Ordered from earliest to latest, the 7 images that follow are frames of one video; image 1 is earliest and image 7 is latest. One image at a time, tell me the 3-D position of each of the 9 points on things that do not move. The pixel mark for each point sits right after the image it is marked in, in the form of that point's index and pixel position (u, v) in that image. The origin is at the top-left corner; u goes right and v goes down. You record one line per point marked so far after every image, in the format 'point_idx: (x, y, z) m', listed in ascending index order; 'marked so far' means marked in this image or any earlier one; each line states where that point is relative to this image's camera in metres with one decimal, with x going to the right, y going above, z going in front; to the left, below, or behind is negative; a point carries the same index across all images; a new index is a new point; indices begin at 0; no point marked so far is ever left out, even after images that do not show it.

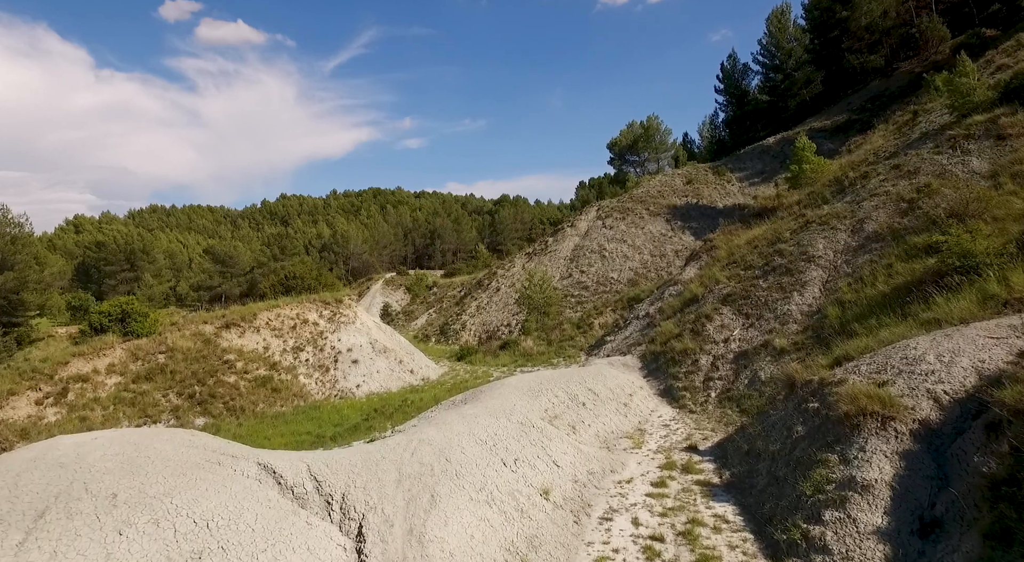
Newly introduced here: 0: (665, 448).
0: (+3.6, -4.0, +13.0) m
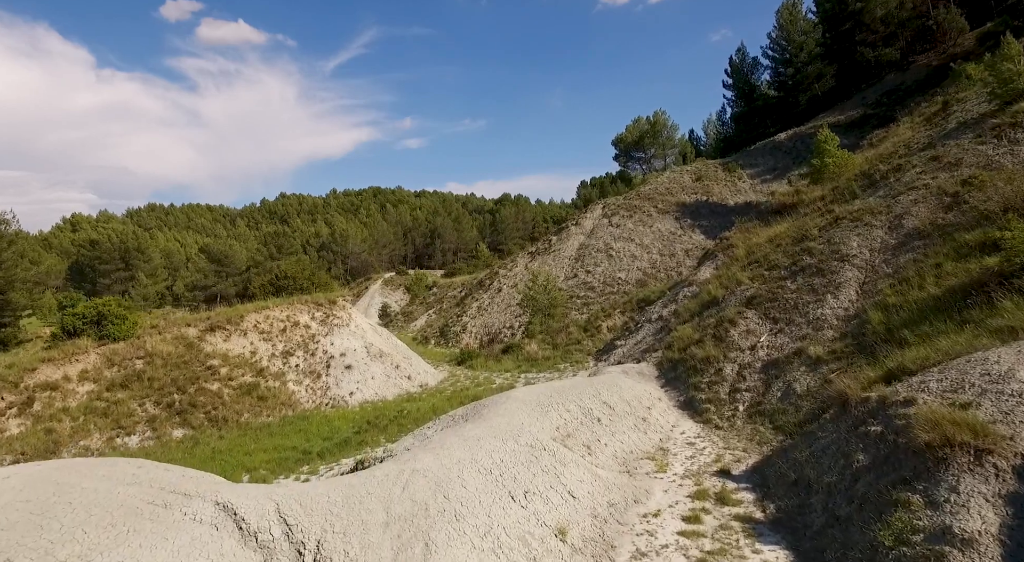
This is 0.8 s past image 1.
0: (+3.8, -4.0, +11.5) m
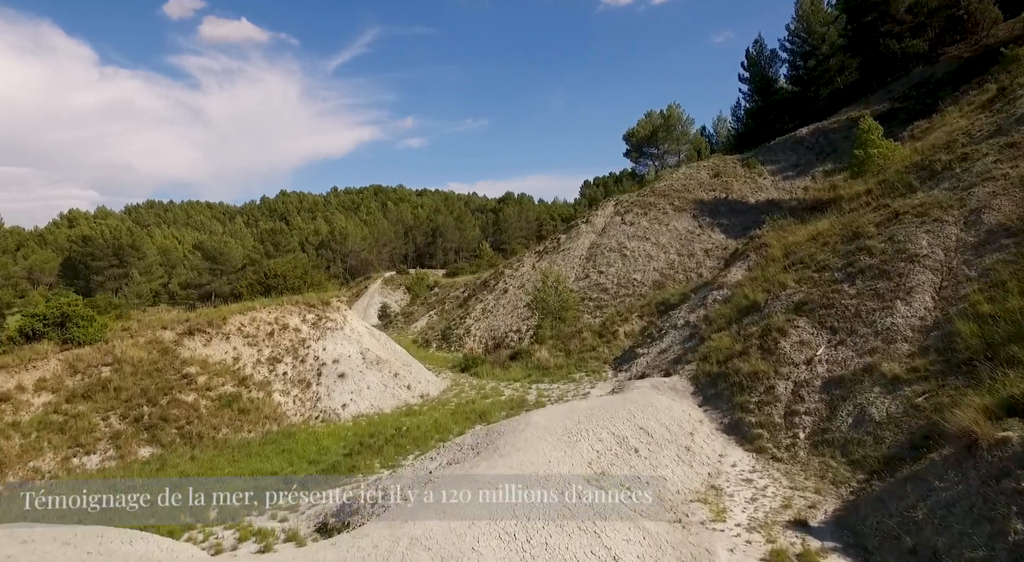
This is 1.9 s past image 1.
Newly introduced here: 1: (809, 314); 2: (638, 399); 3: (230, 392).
0: (+4.2, -4.0, +9.2) m
1: (+8.1, -0.9, +15.0) m
2: (+3.1, -2.9, +13.5) m
3: (-10.0, -3.9, +19.5) m
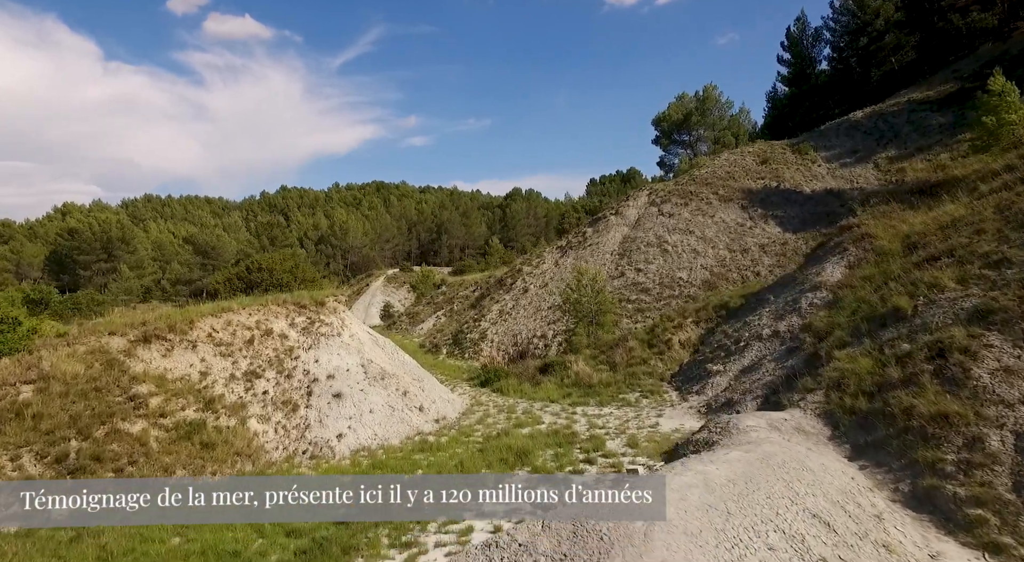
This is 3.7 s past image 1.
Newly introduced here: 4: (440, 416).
0: (+5.4, -4.0, +4.7) m
1: (+9.3, -0.9, +10.5) m
2: (+4.3, -2.9, +9.0) m
3: (-8.8, -3.8, +15.1) m
4: (-2.4, -4.6, +18.8) m
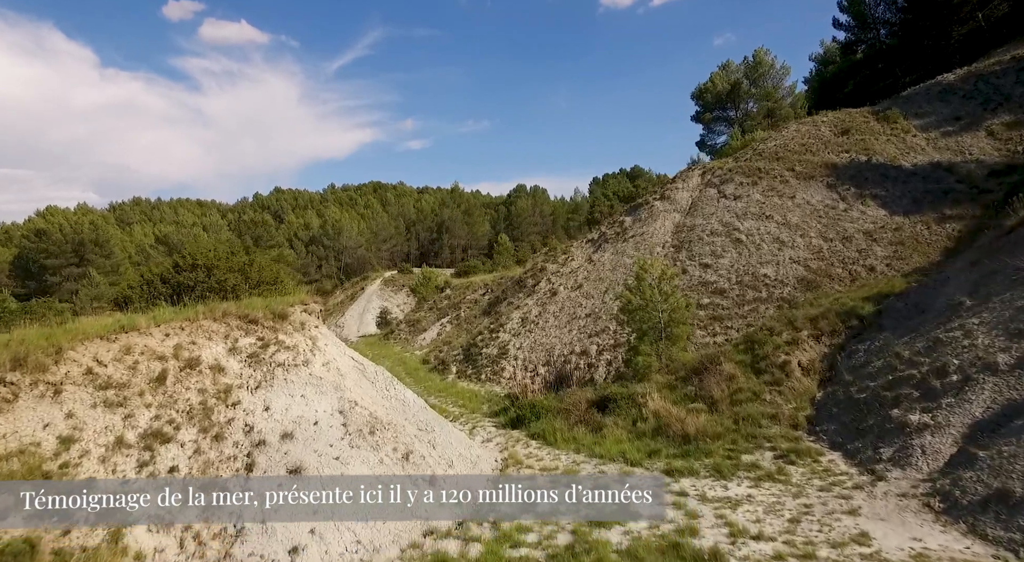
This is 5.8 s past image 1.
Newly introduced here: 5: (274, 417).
0: (+6.8, -3.9, -2.0) m
1: (+10.7, -0.7, +3.8) m
2: (+5.7, -2.7, +2.3) m
3: (-7.4, -3.8, +8.3) m
4: (-1.1, -4.5, +12.0) m
5: (-5.1, -2.8, +11.6) m
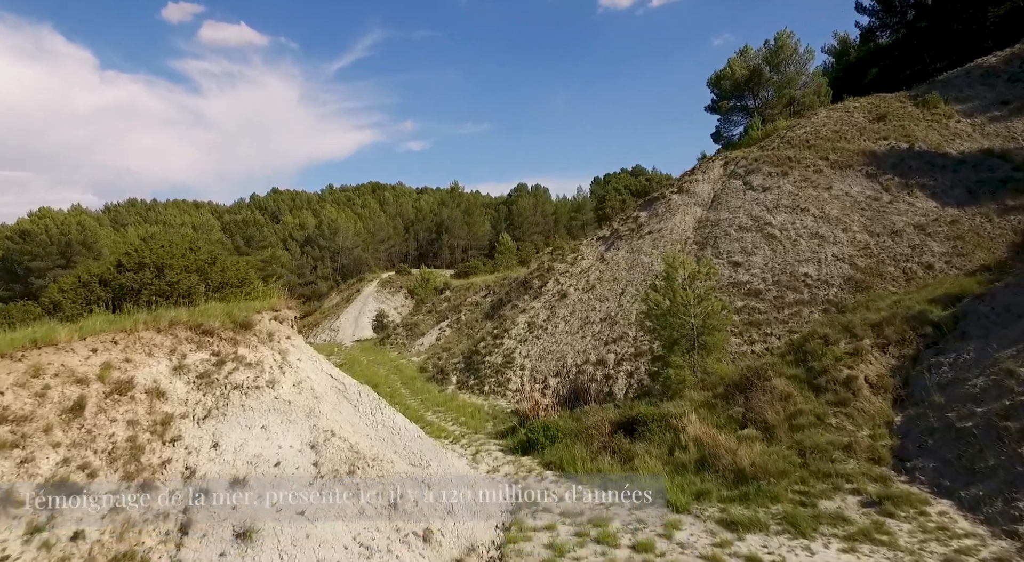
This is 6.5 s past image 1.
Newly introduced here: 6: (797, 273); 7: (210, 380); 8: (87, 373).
0: (+7.0, -3.8, -4.5) m
1: (+10.9, -0.7, +1.3) m
2: (+5.9, -2.7, -0.2) m
3: (-7.1, -3.8, +5.8) m
4: (-0.8, -4.6, +9.5) m
5: (-4.8, -2.9, +9.0) m
6: (+9.9, +0.4, +19.2) m
7: (-5.5, -1.8, +10.0) m
8: (-7.0, -1.5, +9.0) m
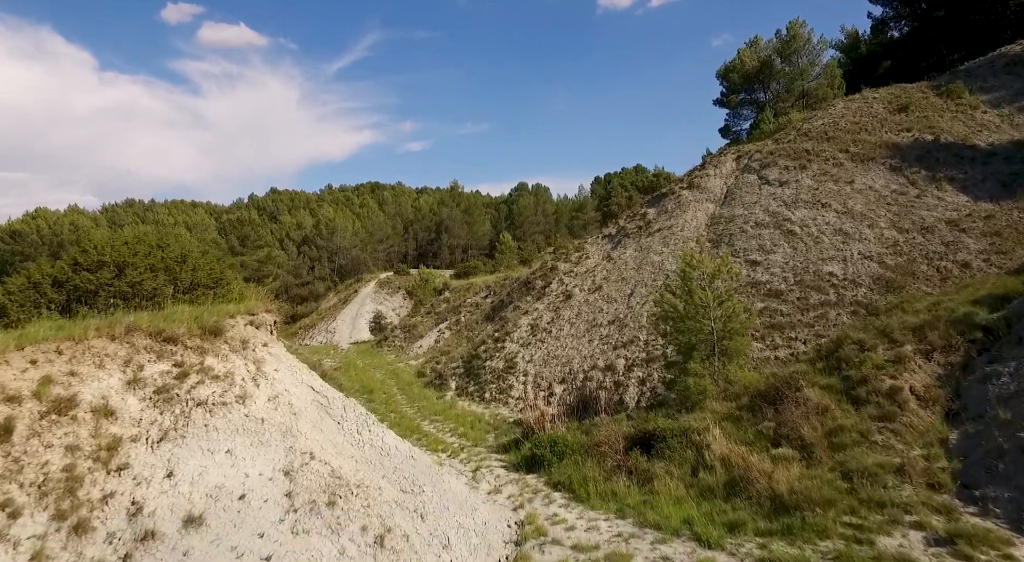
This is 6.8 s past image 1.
0: (+7.1, -3.8, -5.9) m
1: (+11.0, -0.7, -0.1) m
2: (+6.0, -2.7, -1.6) m
3: (-7.1, -3.8, +4.4) m
4: (-0.7, -4.6, +8.1) m
5: (-4.7, -2.9, +7.7) m
6: (+10.0, +0.4, +17.8) m
7: (-5.4, -1.8, +8.7) m
8: (-6.9, -1.5, +7.7) m
